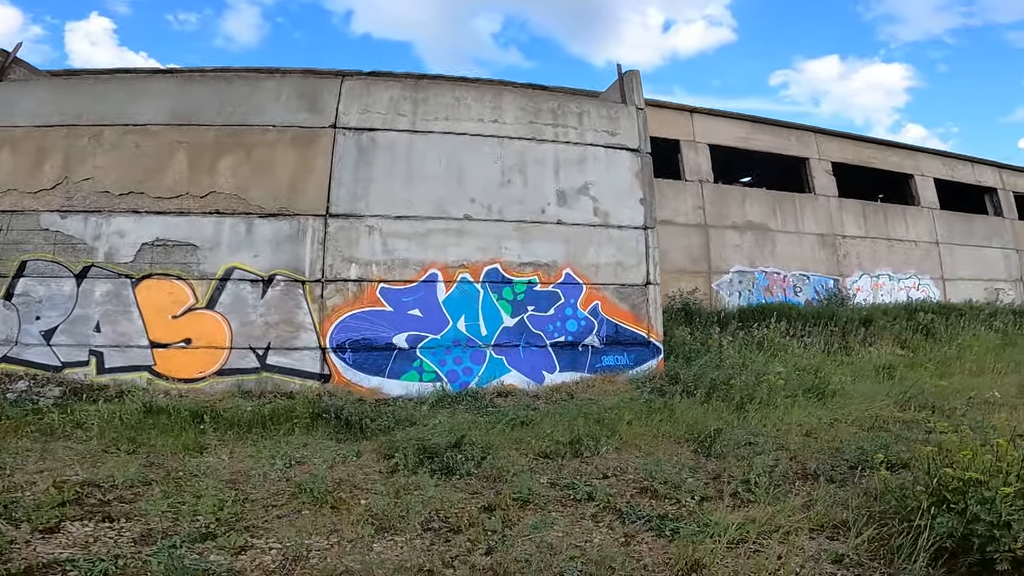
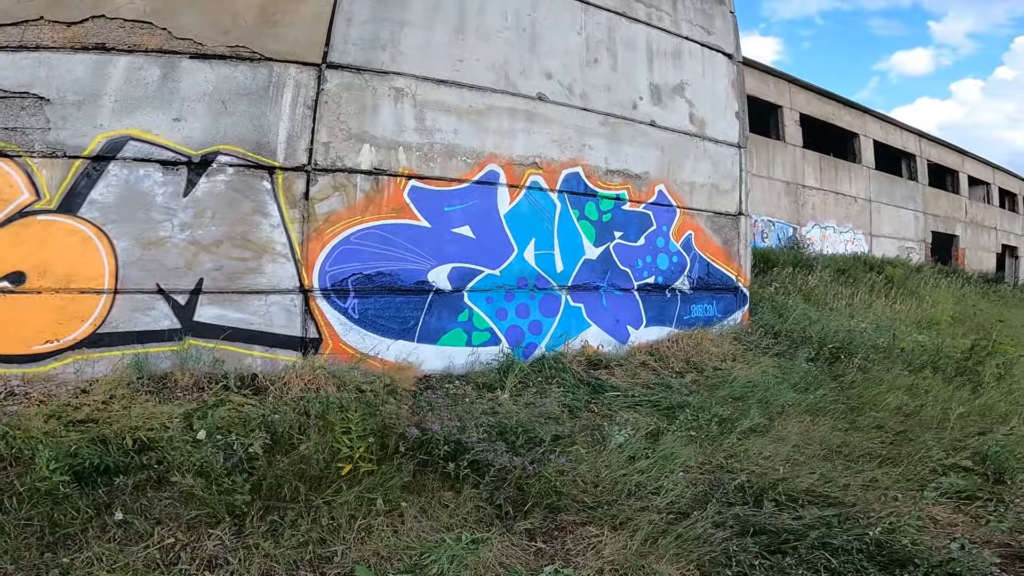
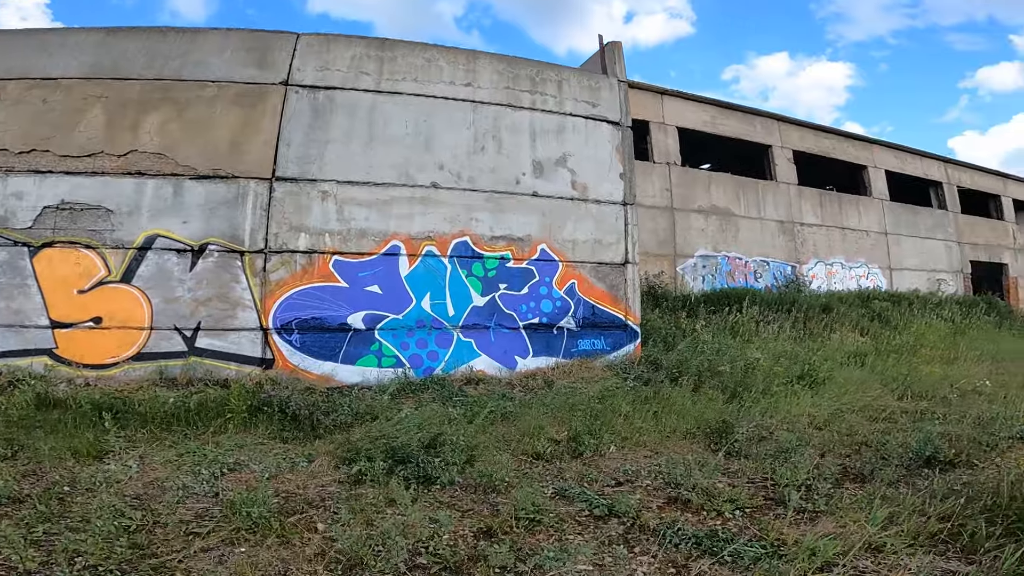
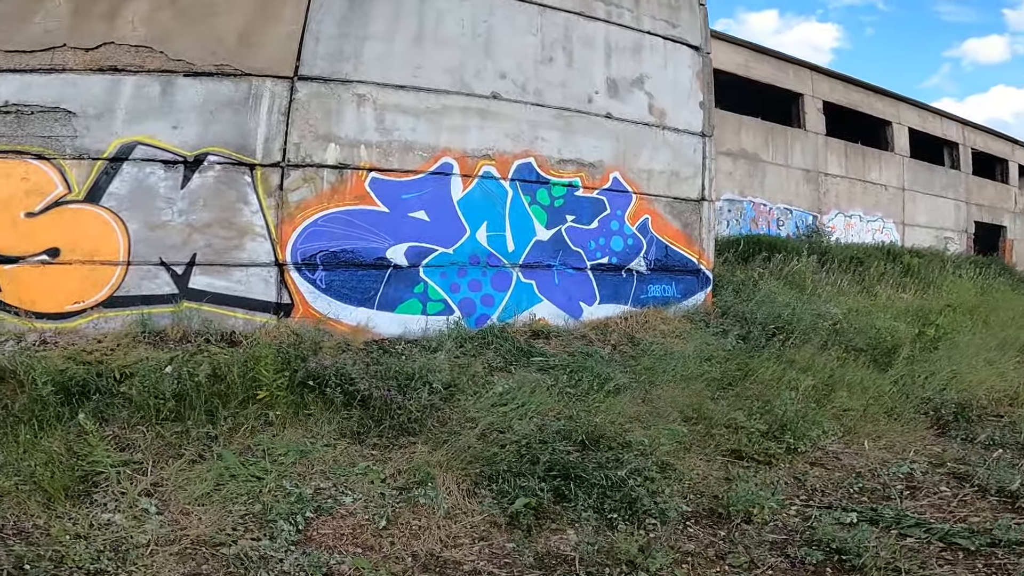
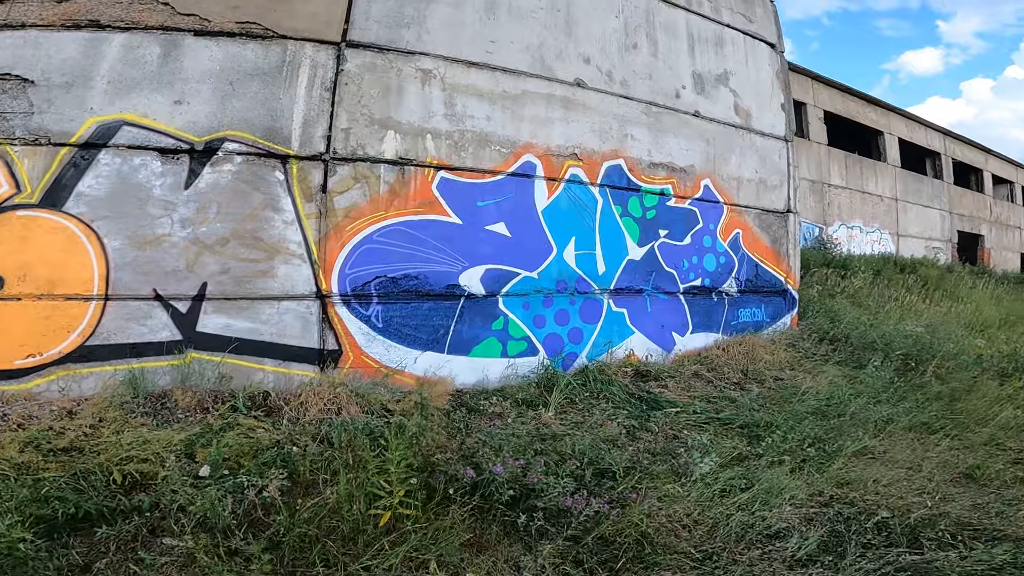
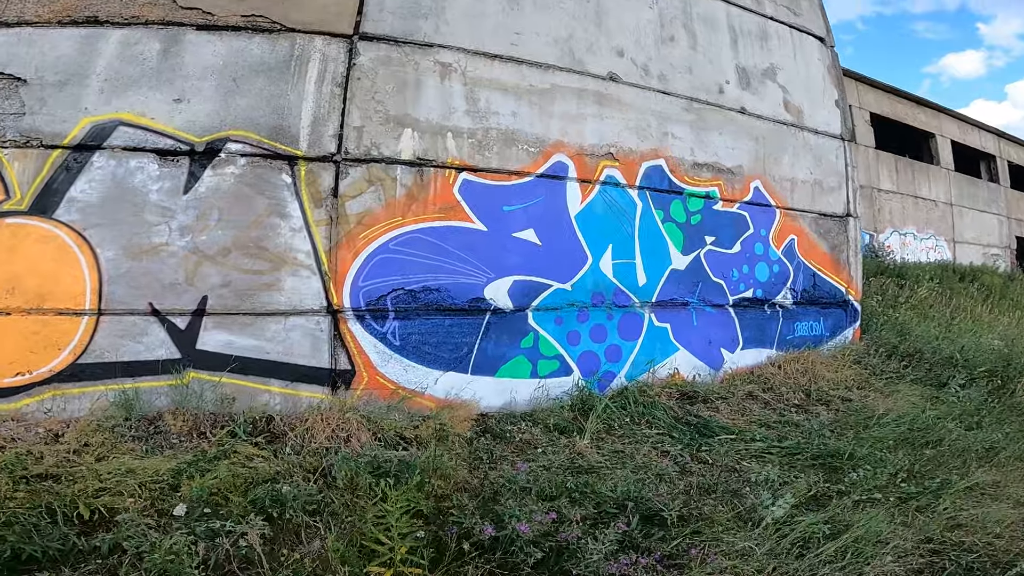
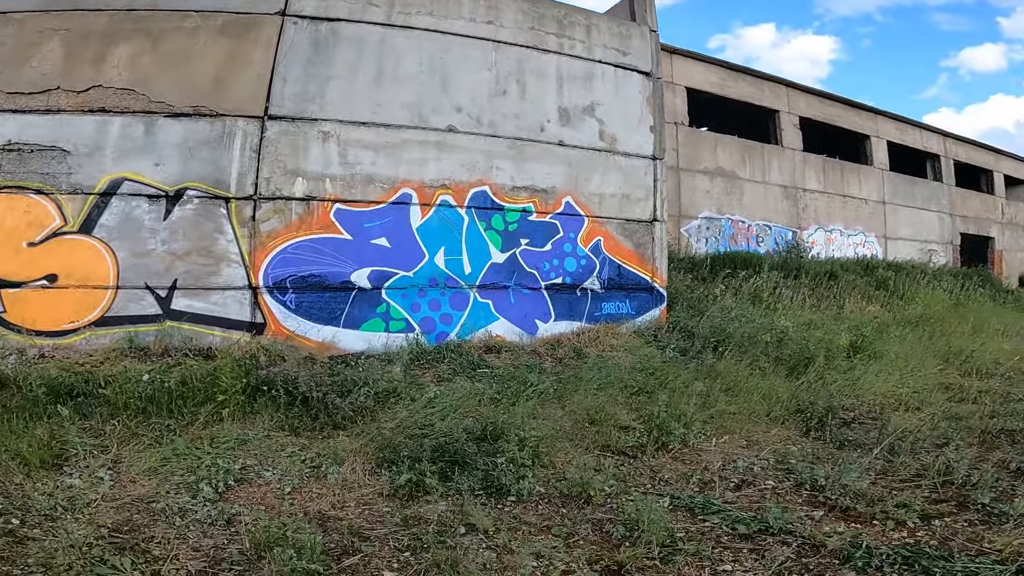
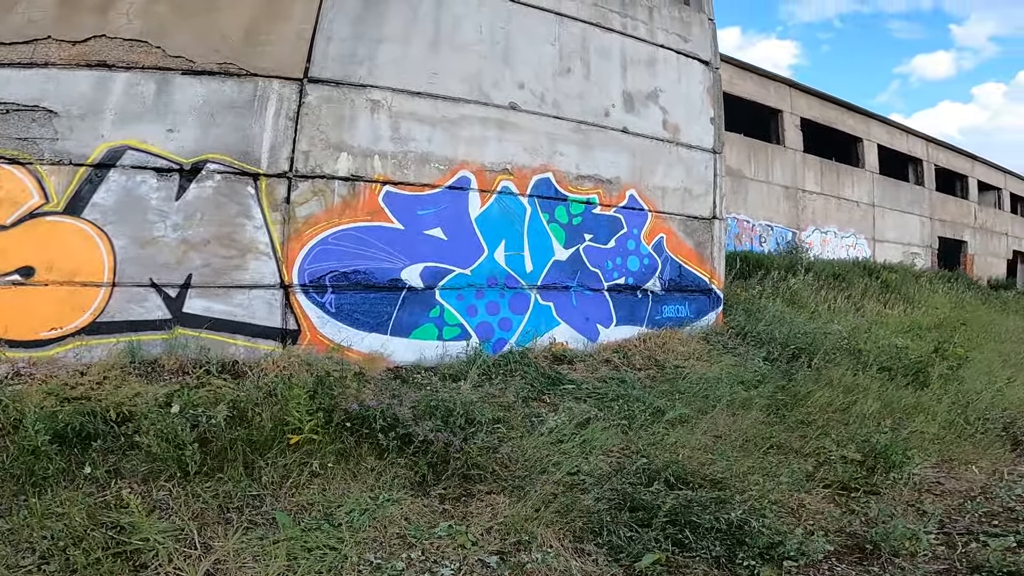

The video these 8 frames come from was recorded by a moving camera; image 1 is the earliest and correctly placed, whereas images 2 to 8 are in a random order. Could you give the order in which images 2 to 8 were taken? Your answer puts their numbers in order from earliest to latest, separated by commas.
3, 7, 4, 8, 2, 5, 6
